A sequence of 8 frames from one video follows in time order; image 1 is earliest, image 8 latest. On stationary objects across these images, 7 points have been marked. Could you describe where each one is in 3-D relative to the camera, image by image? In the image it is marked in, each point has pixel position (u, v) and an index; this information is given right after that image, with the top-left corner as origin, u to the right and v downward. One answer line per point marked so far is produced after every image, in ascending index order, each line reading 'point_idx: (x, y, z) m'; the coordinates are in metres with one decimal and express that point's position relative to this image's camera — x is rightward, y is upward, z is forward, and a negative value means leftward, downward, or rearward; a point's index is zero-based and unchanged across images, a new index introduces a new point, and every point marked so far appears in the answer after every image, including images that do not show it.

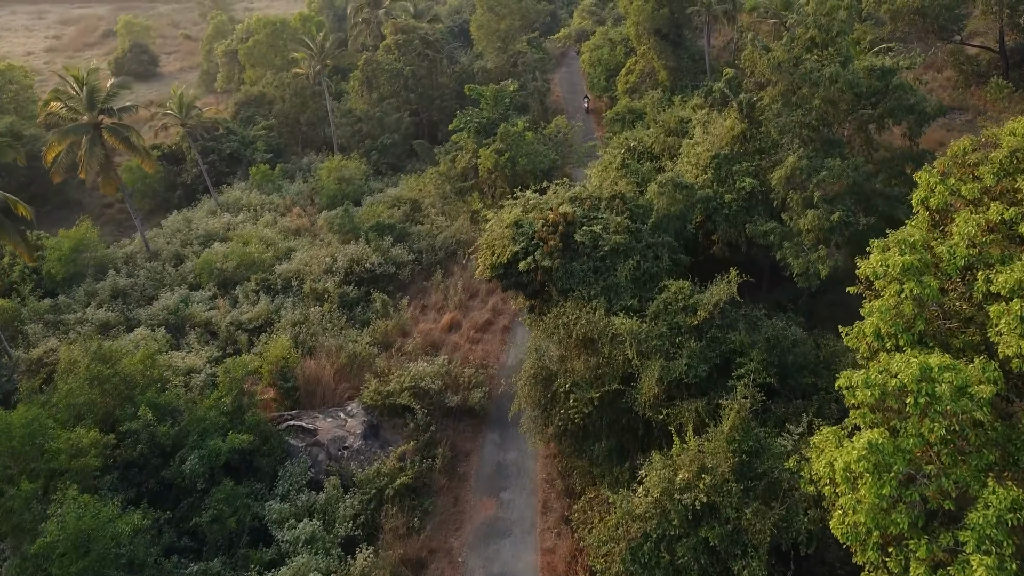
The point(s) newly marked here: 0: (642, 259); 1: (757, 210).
0: (+2.8, +0.6, +17.3) m
1: (+5.7, +1.8, +18.7) m
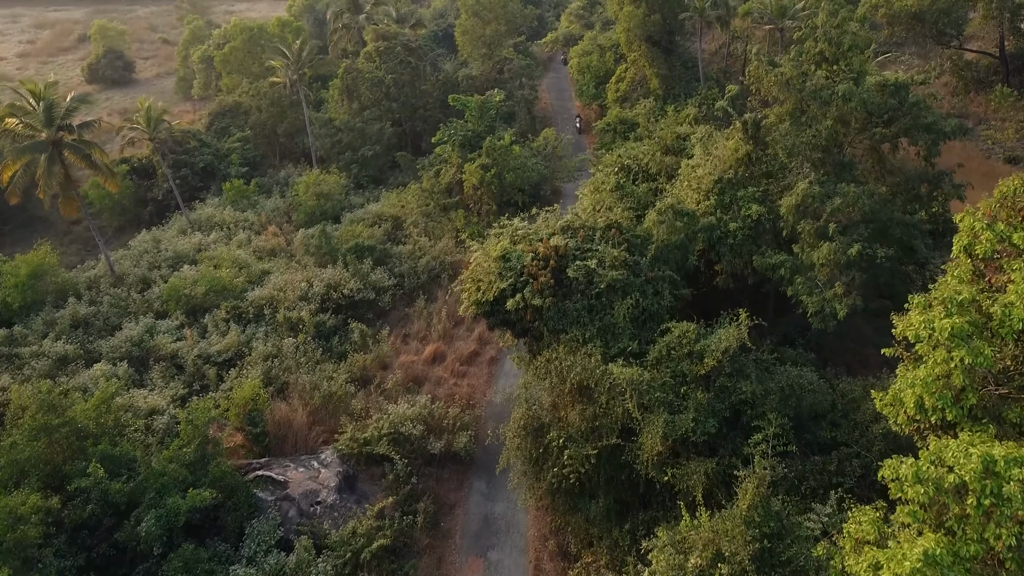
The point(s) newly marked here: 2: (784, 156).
0: (+2.6, -0.2, +15.8) m
1: (+5.4, +1.1, +17.2) m
2: (+5.9, +2.9, +17.5) m
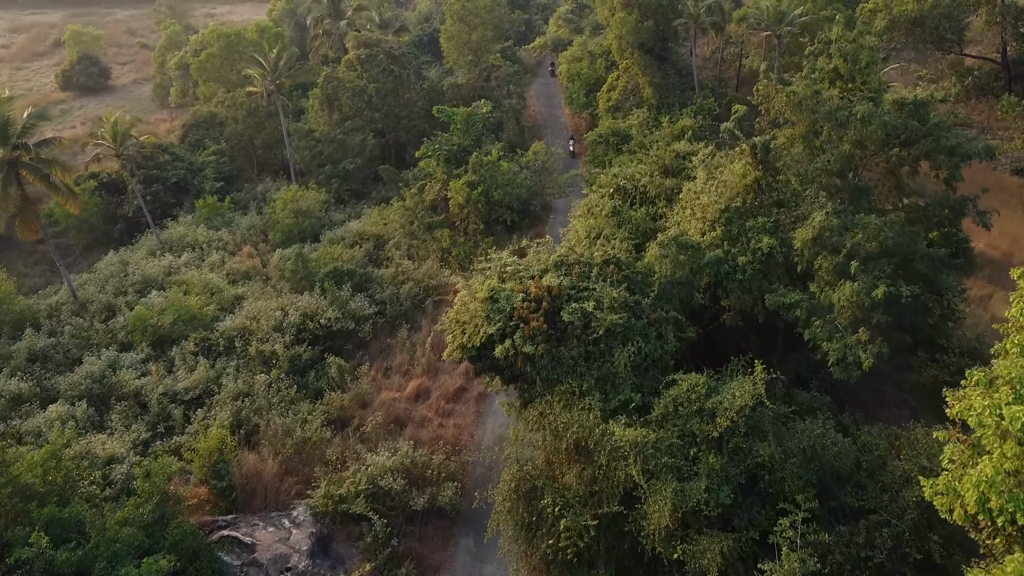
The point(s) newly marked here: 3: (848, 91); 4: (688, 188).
0: (+2.4, -1.0, +14.3) m
1: (+5.2, +0.3, +15.8) m
2: (+5.7, +2.1, +16.0) m
3: (+7.3, +4.2, +17.3) m
4: (+4.0, +2.2, +17.9) m
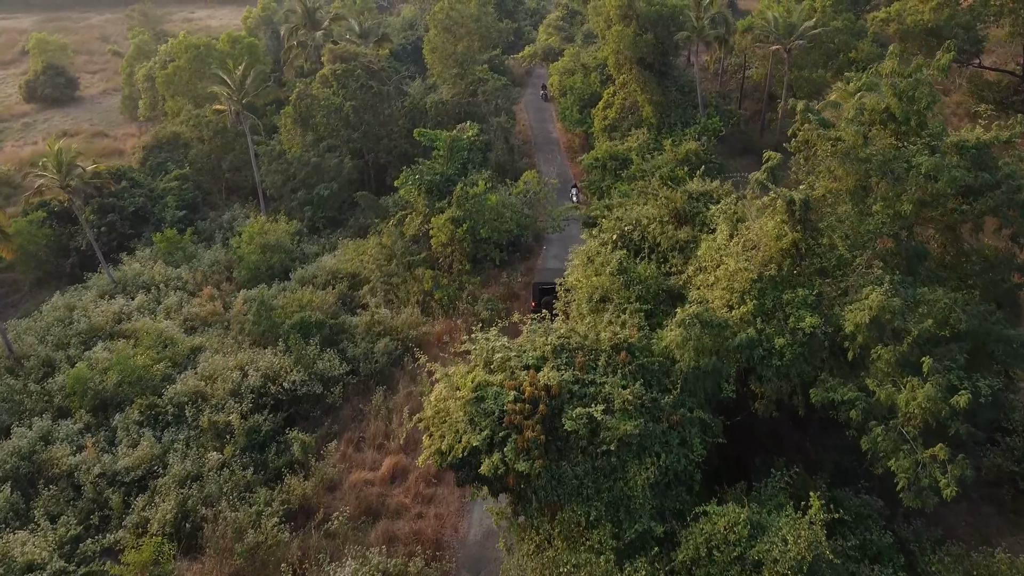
0: (+2.2, -2.4, +11.6) m
1: (+5.0, -1.1, +13.1) m
2: (+5.5, +0.7, +13.3) m
3: (+7.1, +2.8, +14.6) m
4: (+3.7, +0.8, +15.2) m
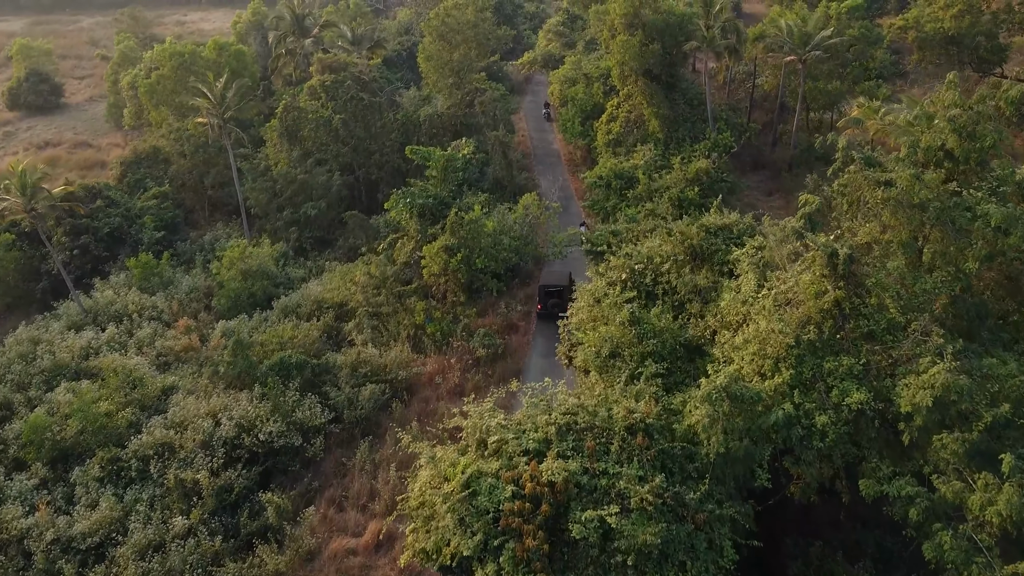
0: (+2.2, -3.4, +9.7) m
1: (+5.0, -2.1, +11.2) m
2: (+5.5, -0.3, +11.5) m
3: (+7.1, +1.9, +12.7) m
4: (+3.7, -0.2, +13.4) m
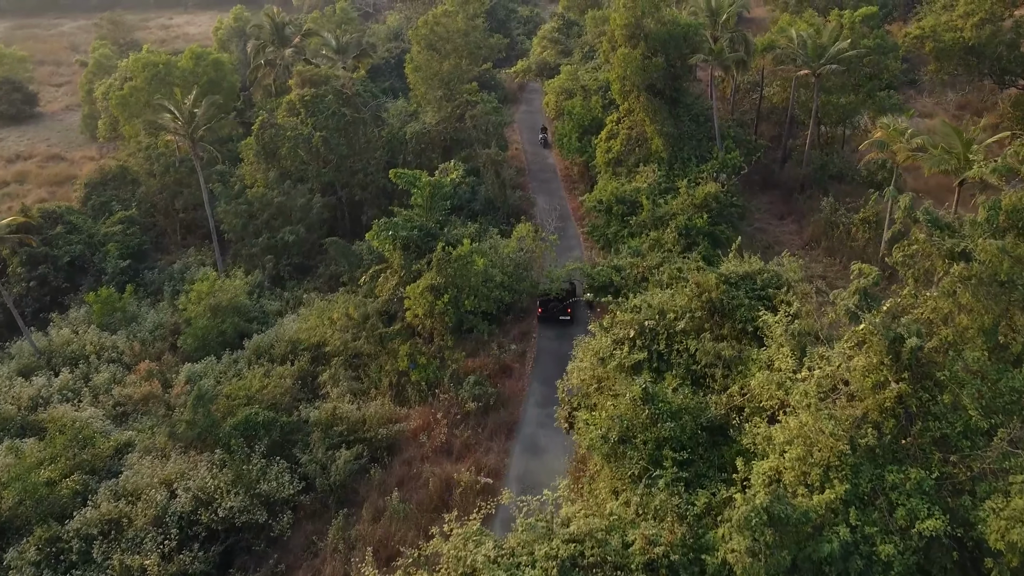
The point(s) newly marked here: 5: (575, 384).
0: (+2.1, -4.5, +7.6) m
1: (+4.9, -3.2, +9.1) m
2: (+5.4, -1.4, +9.3) m
3: (+6.9, +0.8, +10.6) m
4: (+3.6, -1.3, +11.2) m
5: (+1.2, -1.8, +14.6) m
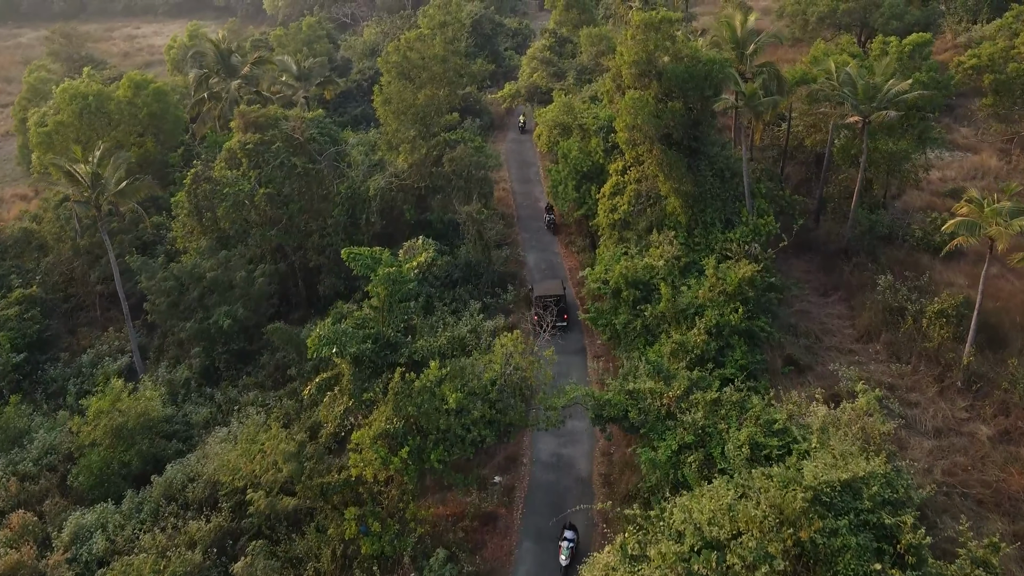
0: (+1.9, -7.3, +2.4) m
1: (+4.7, -6.0, +3.9) m
2: (+5.2, -4.1, +4.2) m
3: (+6.7, -2.0, +5.5) m
4: (+3.4, -4.0, +6.1) m
5: (+0.9, -4.6, +9.4) m
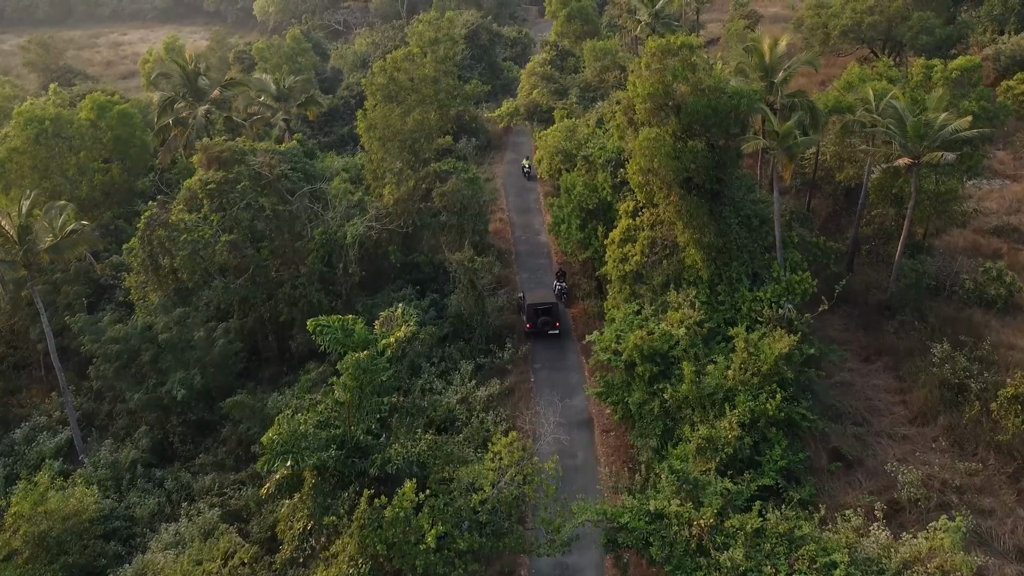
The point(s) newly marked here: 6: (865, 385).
0: (+1.8, -8.9, -0.6) m
1: (+4.6, -7.6, +0.9) m
2: (+5.1, -5.8, +1.2) m
3: (+6.6, -3.6, +2.5) m
4: (+3.3, -5.7, +3.0) m
5: (+0.8, -6.2, +6.4) m
6: (+8.6, -2.4, +19.6) m
